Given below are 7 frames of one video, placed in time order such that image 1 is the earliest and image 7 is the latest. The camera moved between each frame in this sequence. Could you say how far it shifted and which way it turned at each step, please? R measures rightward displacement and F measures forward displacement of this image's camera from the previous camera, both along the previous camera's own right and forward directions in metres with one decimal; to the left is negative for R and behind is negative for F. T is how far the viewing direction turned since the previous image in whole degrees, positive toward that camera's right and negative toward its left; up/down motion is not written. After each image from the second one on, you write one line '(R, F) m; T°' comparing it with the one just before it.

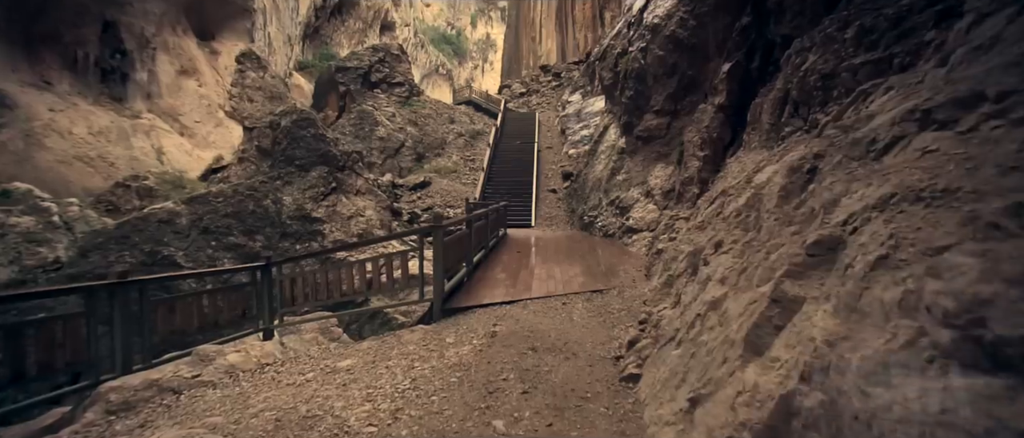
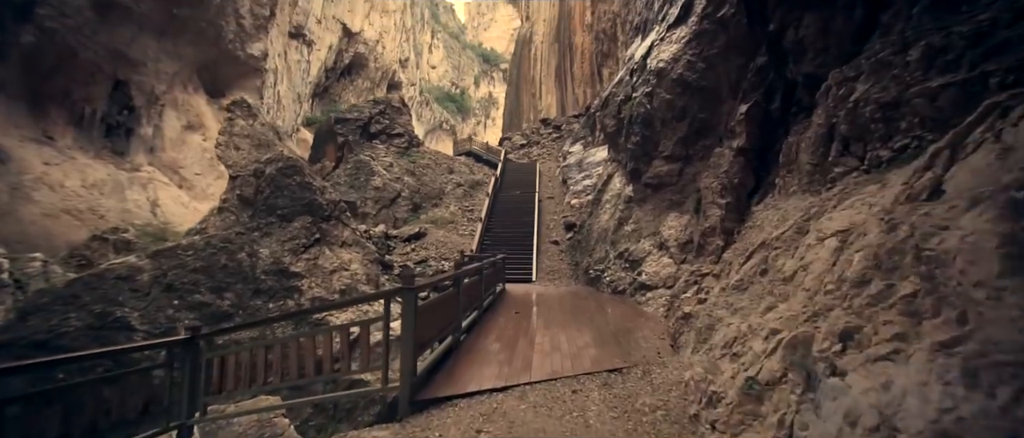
(0.0, +0.7) m; 0°
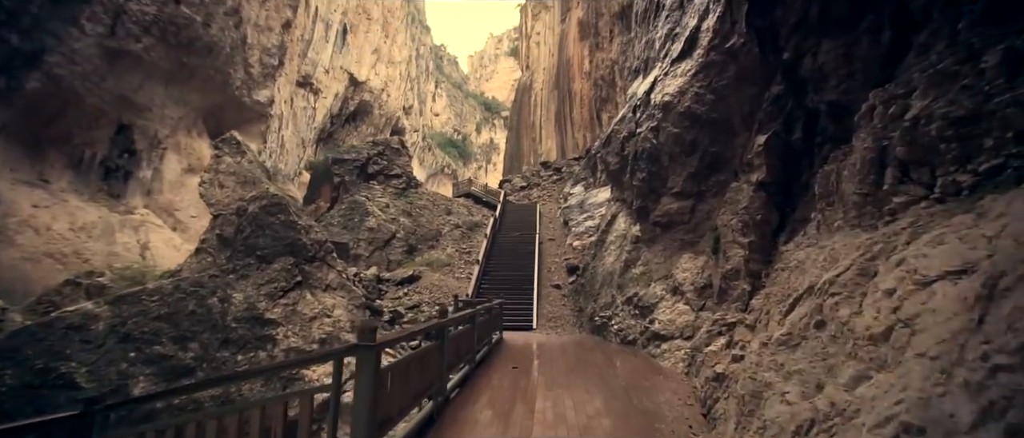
(0.0, +0.5) m; 0°
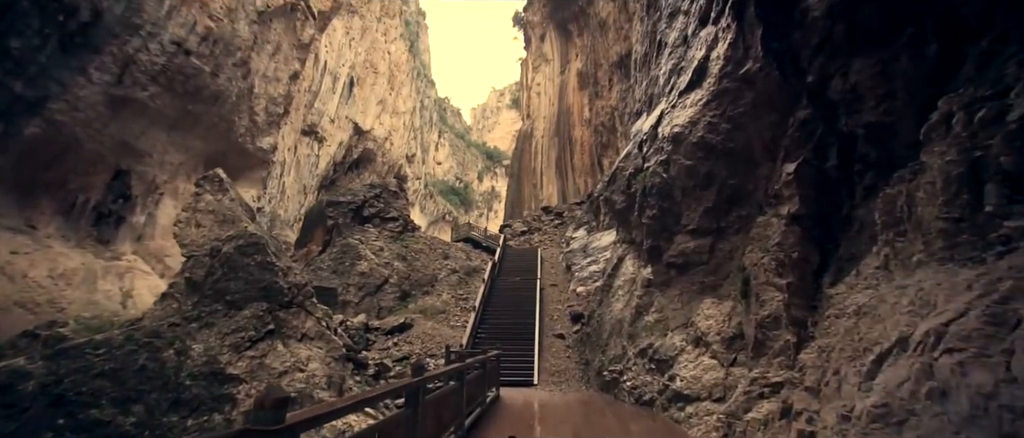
(0.0, +0.6) m; 0°
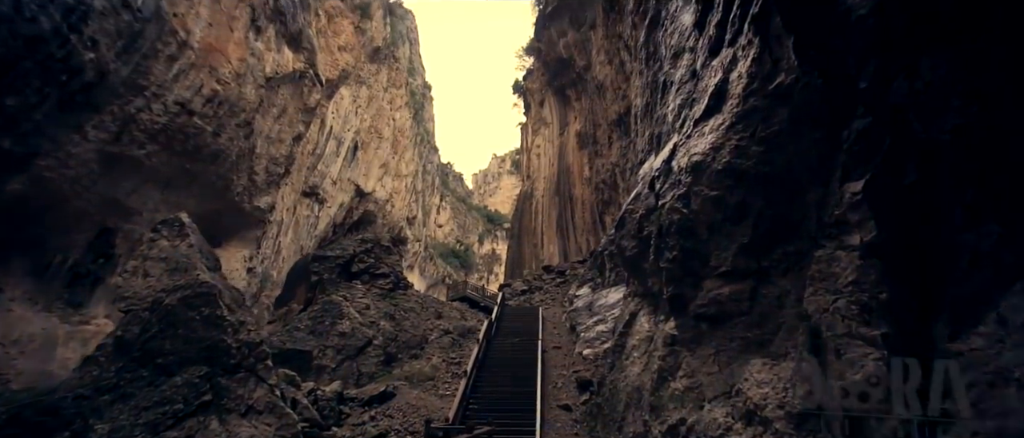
(+0.1, +1.0) m; 0°
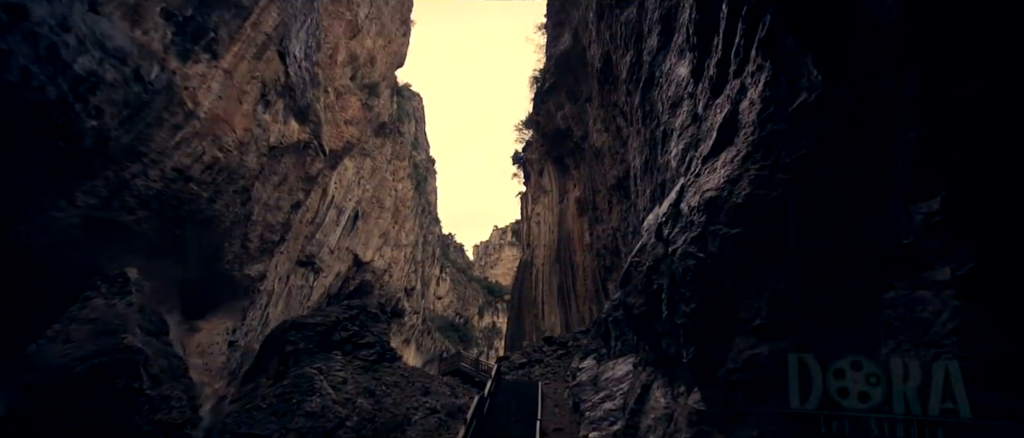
(+0.2, +0.8) m; 0°
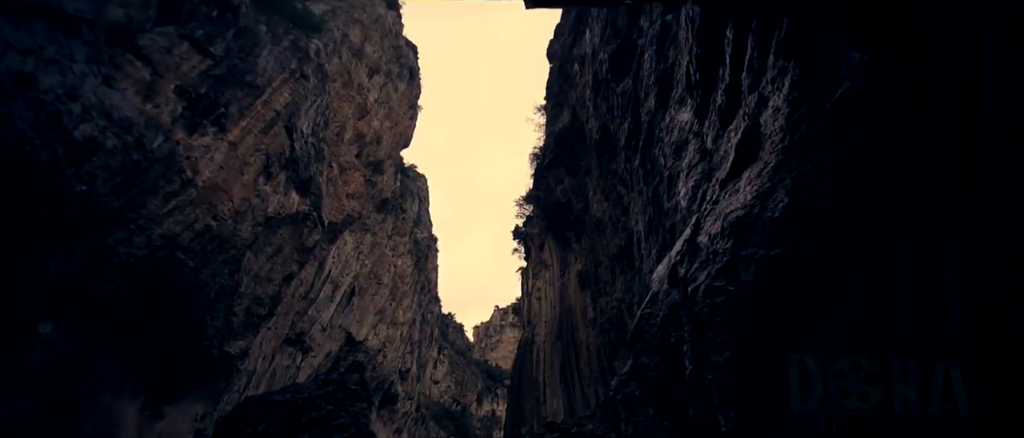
(+0.2, +0.9) m; 0°
